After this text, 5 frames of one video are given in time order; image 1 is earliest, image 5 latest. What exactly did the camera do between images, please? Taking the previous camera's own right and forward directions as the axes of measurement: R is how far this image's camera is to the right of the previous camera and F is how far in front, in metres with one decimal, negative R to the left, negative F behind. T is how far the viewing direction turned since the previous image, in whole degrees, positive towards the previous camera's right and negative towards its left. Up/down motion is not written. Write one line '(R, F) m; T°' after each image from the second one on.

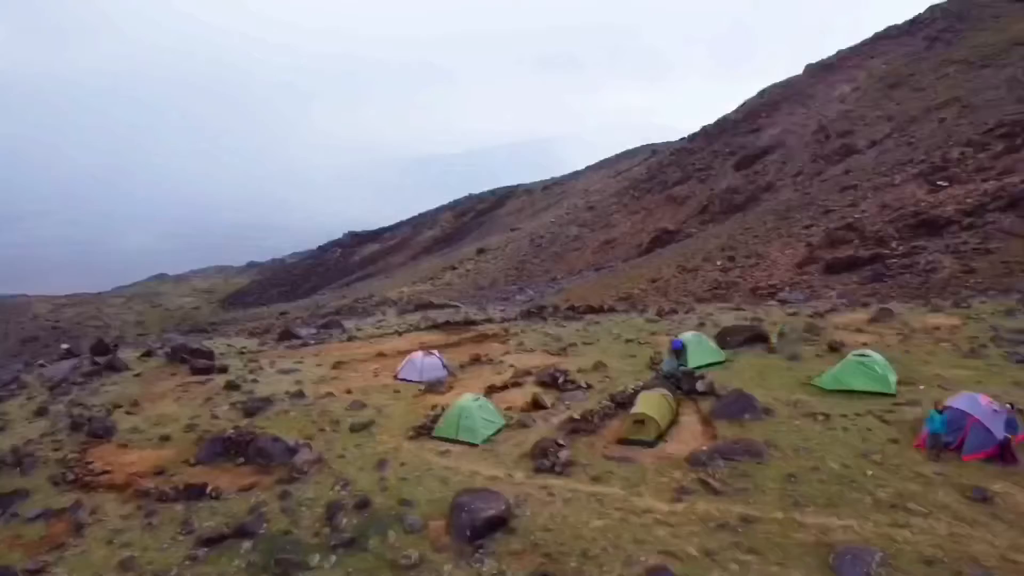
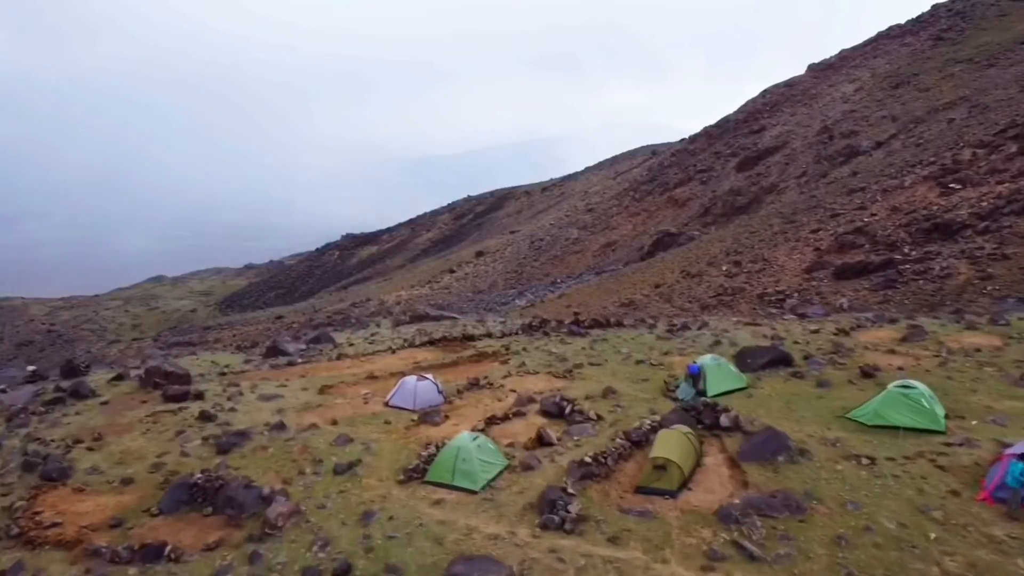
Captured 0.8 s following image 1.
(0.0, +0.6) m; 0°
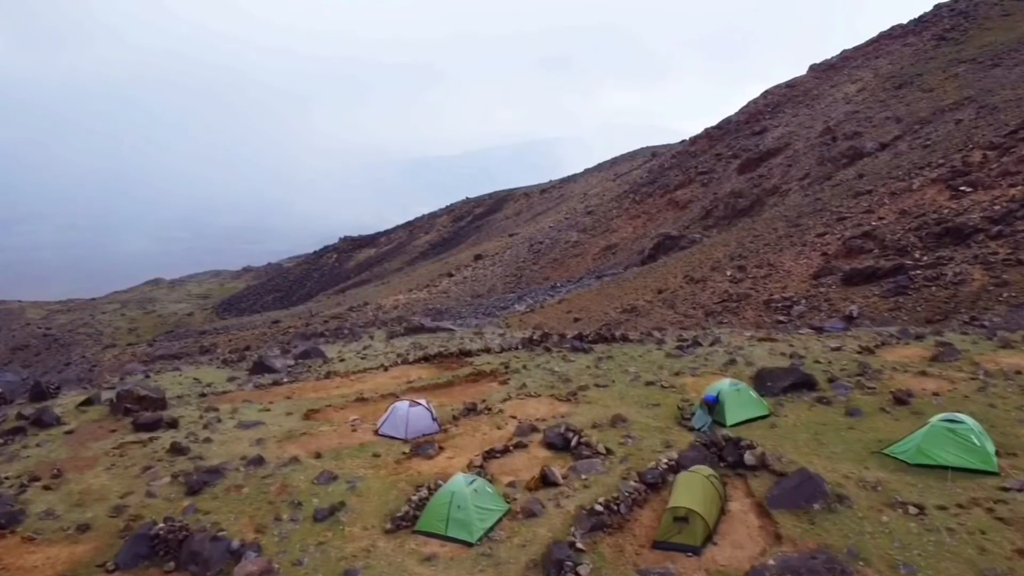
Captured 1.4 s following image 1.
(0.0, +0.5) m; 0°
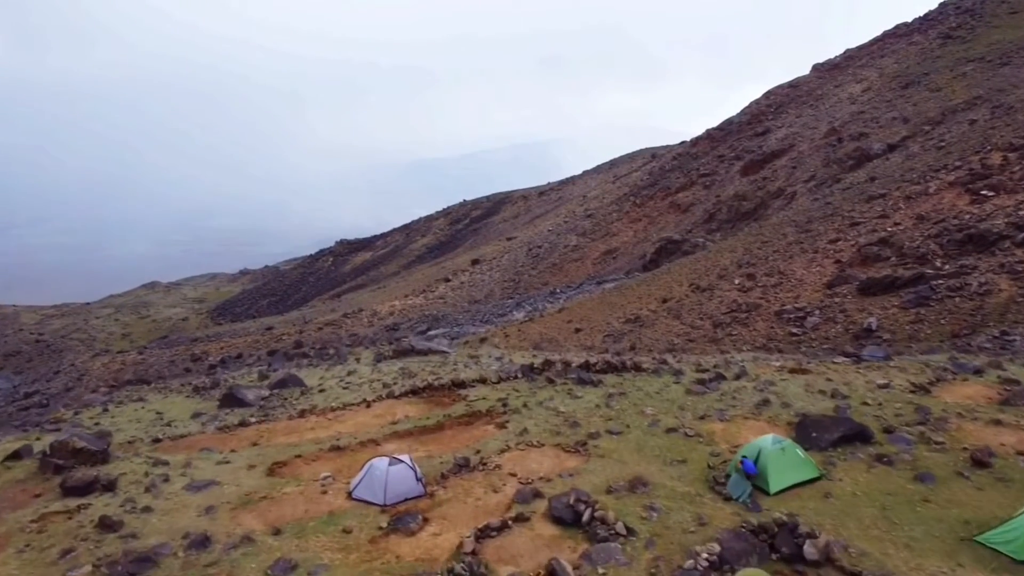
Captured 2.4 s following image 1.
(0.0, +1.0) m; 0°
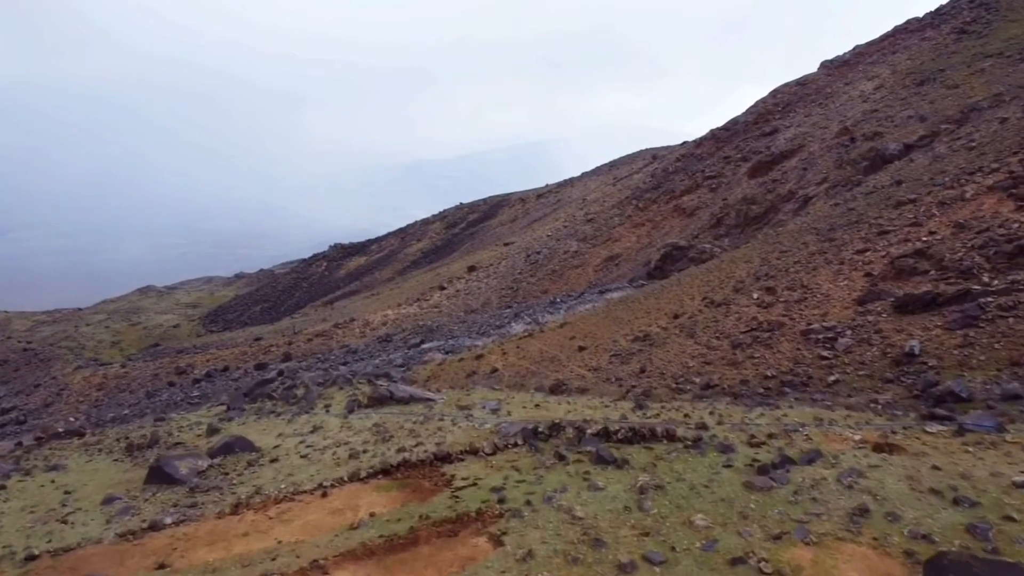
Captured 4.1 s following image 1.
(0.0, +1.8) m; 0°
